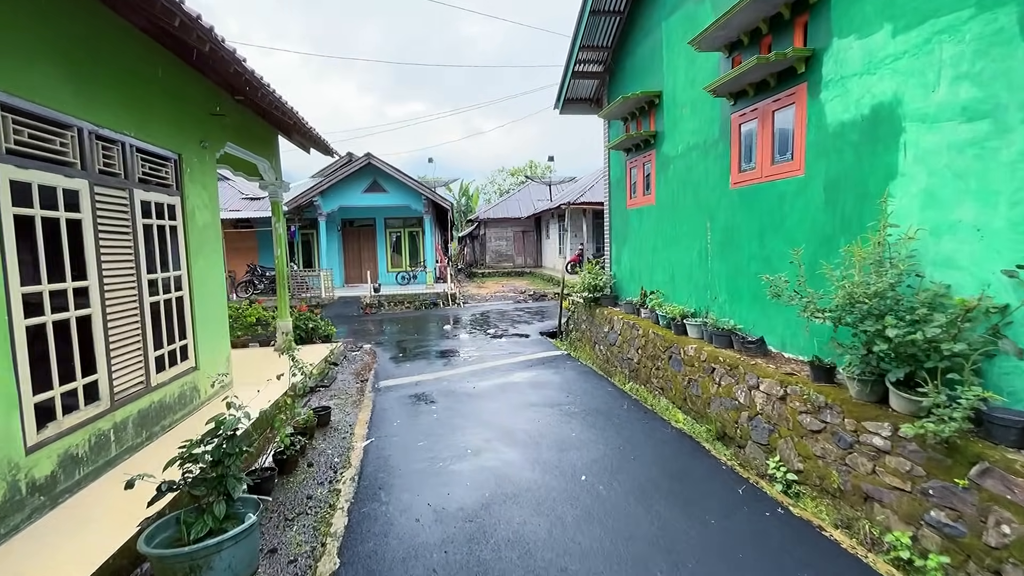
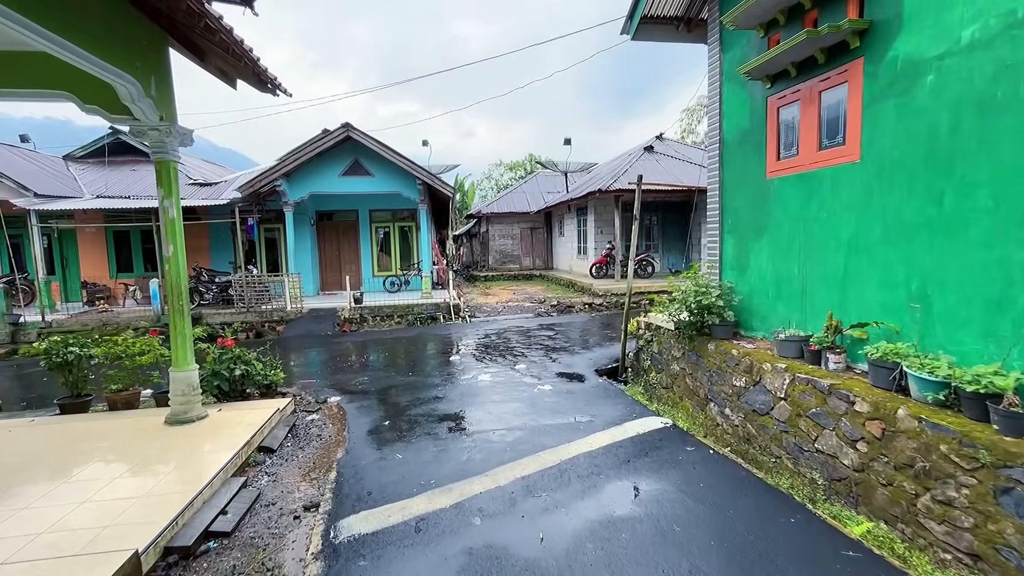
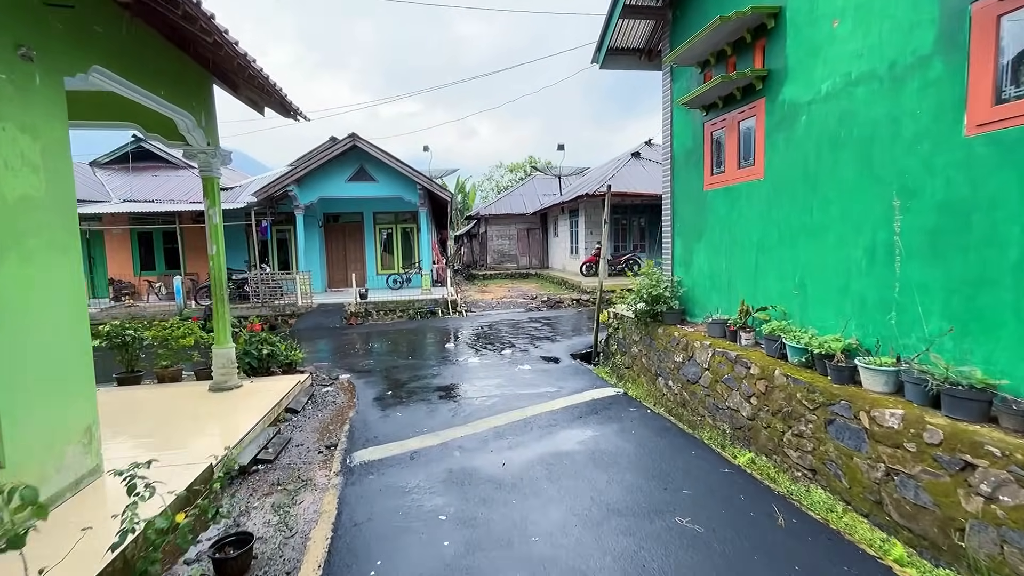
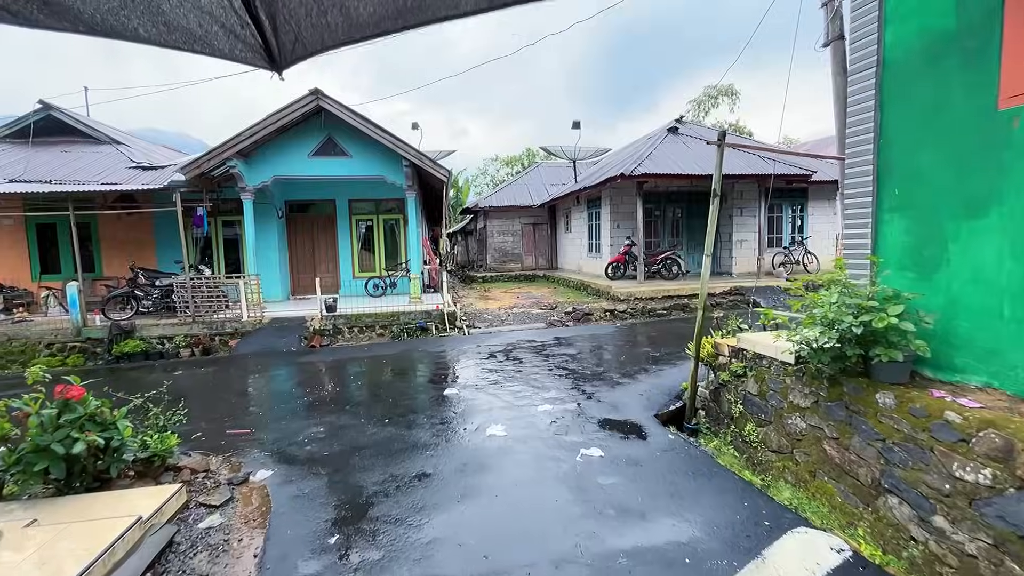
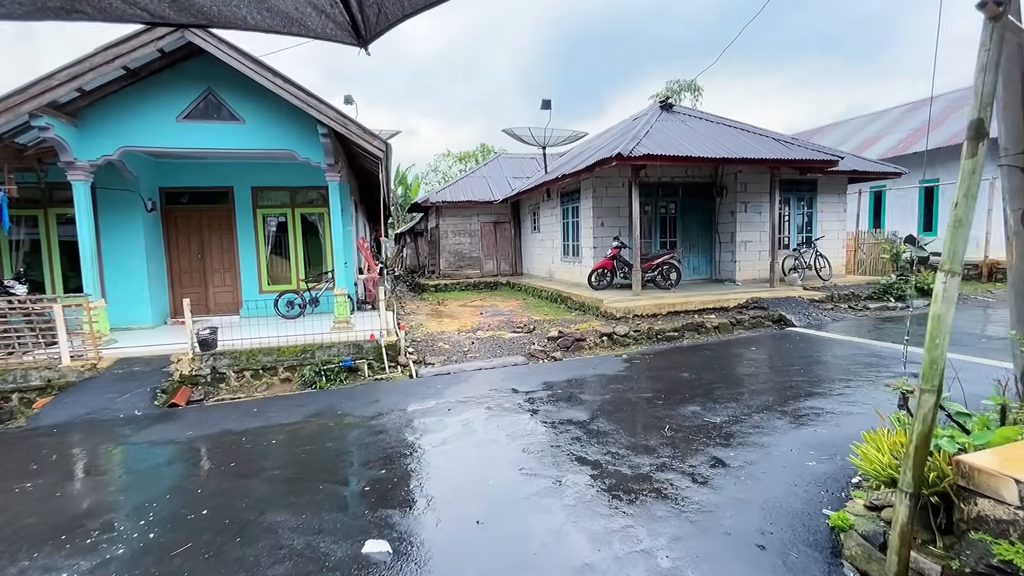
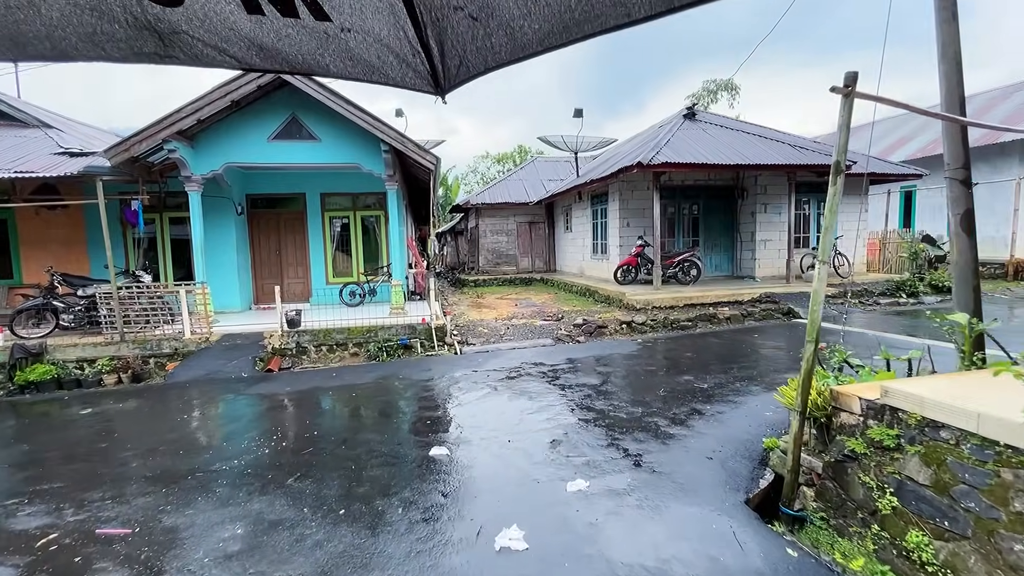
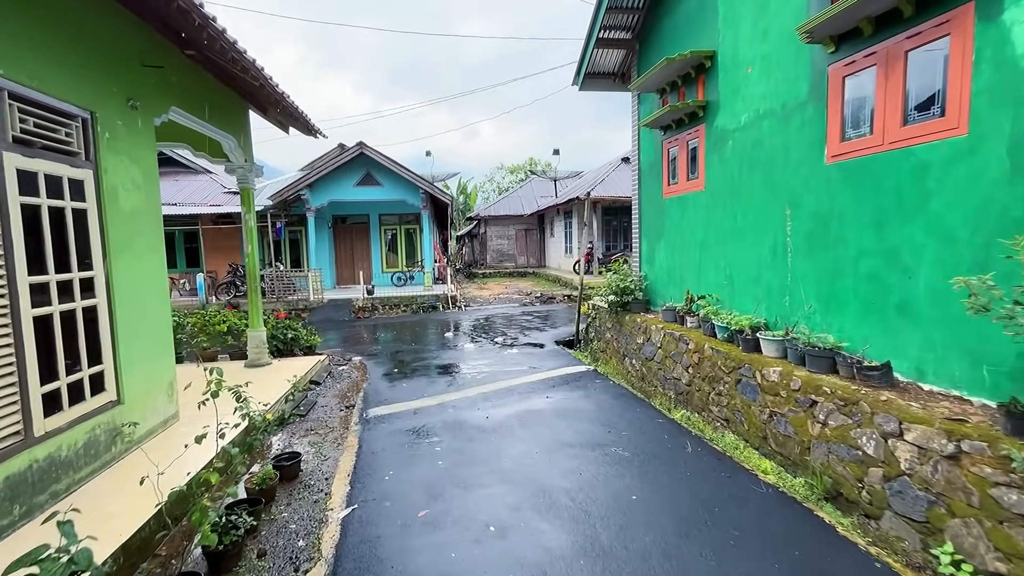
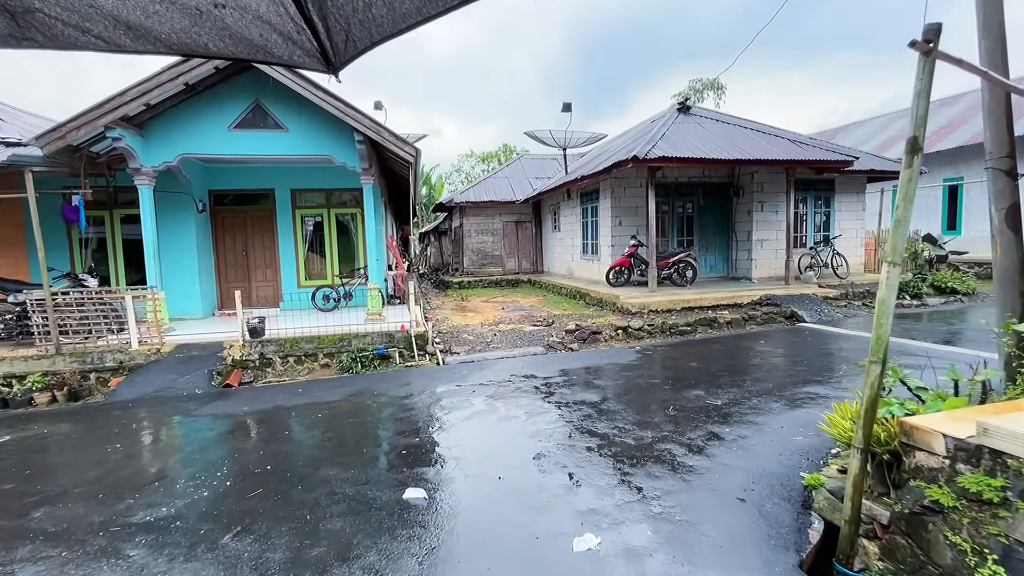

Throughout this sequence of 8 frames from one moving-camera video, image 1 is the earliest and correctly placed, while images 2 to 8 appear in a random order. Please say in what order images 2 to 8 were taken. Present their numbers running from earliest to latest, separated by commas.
7, 3, 2, 4, 6, 8, 5
